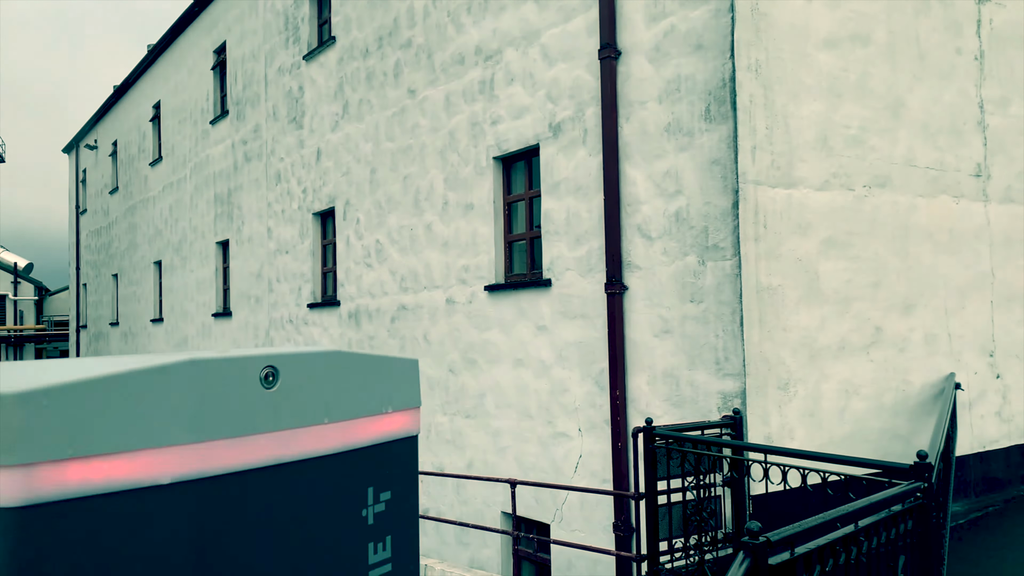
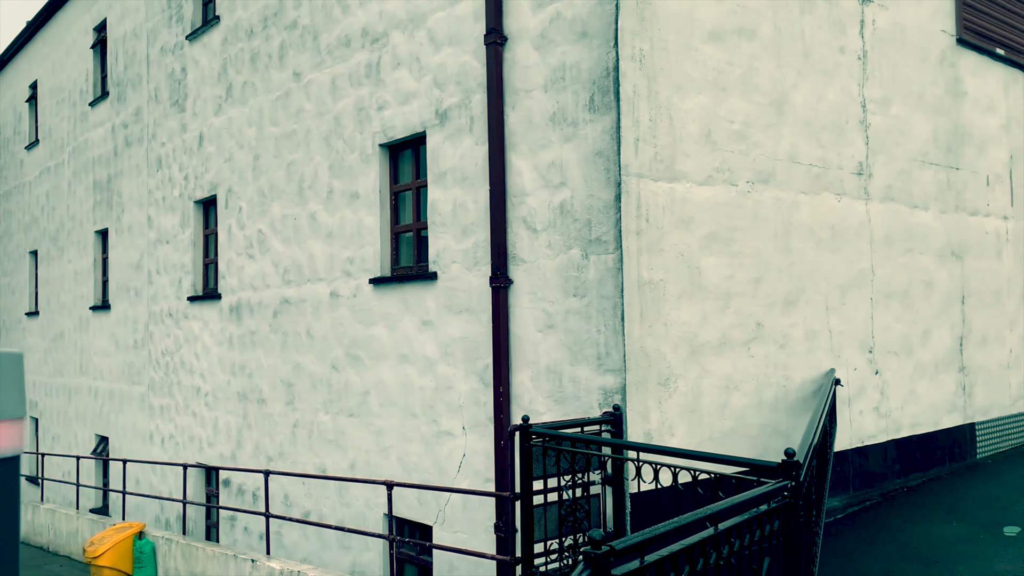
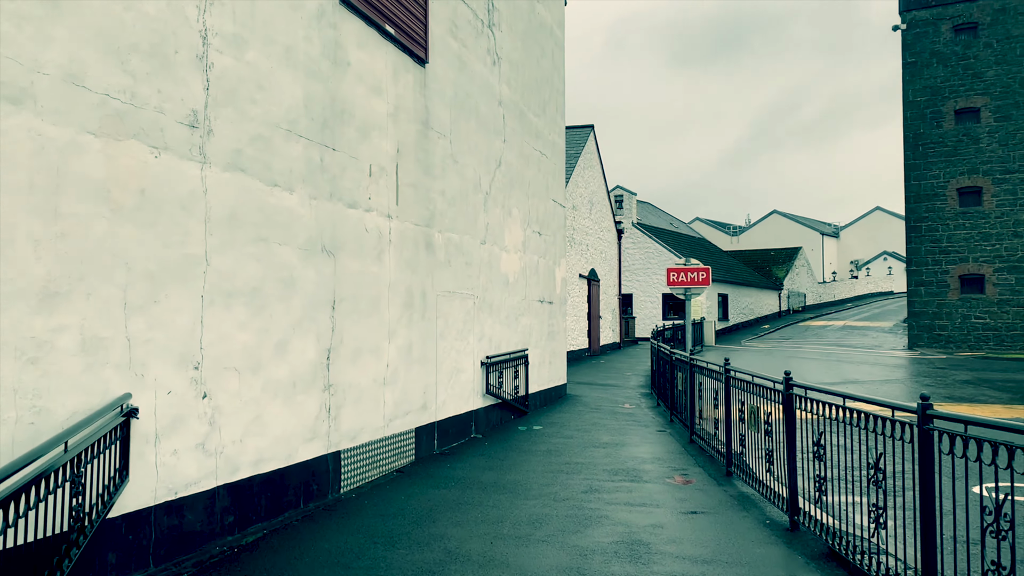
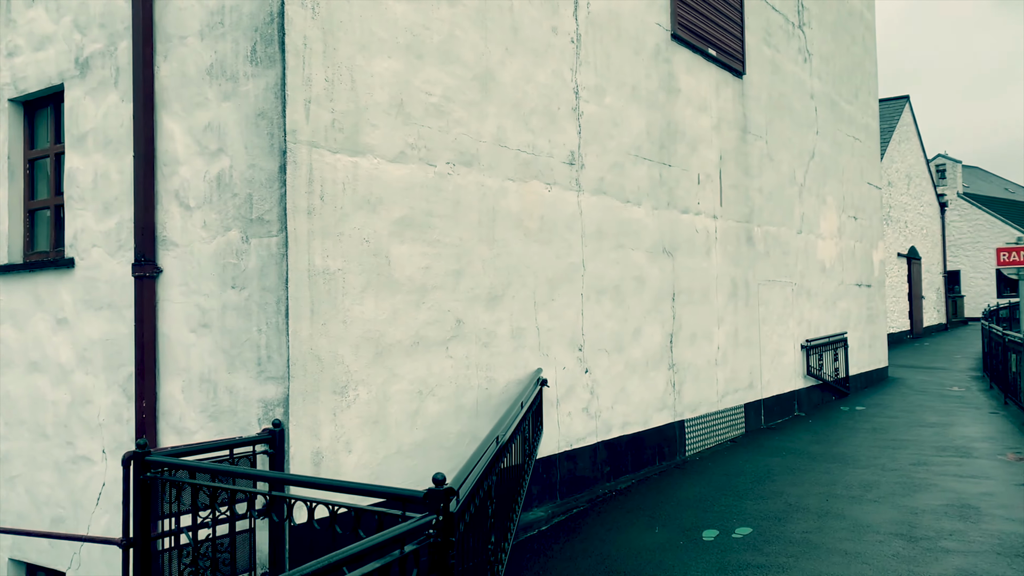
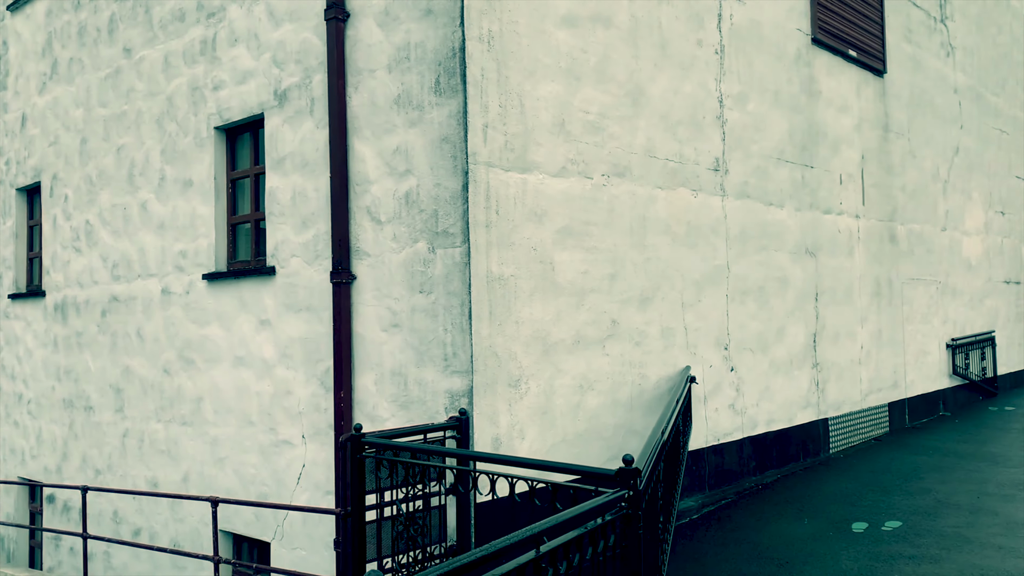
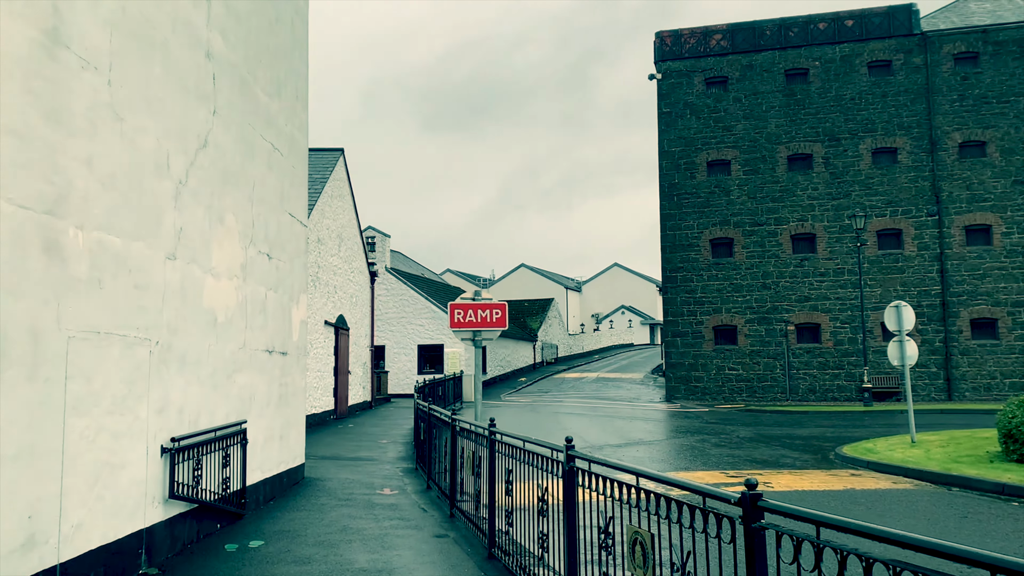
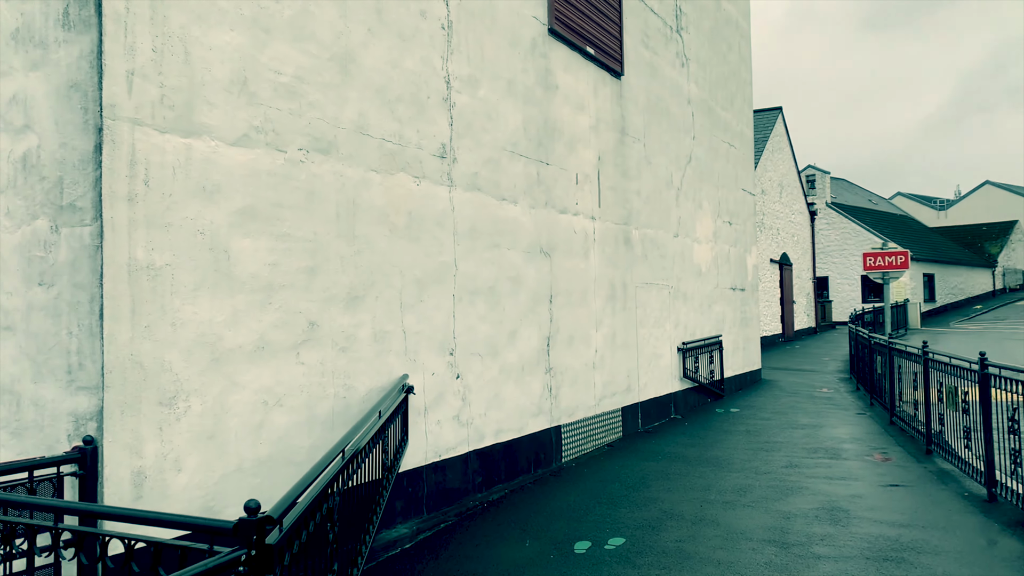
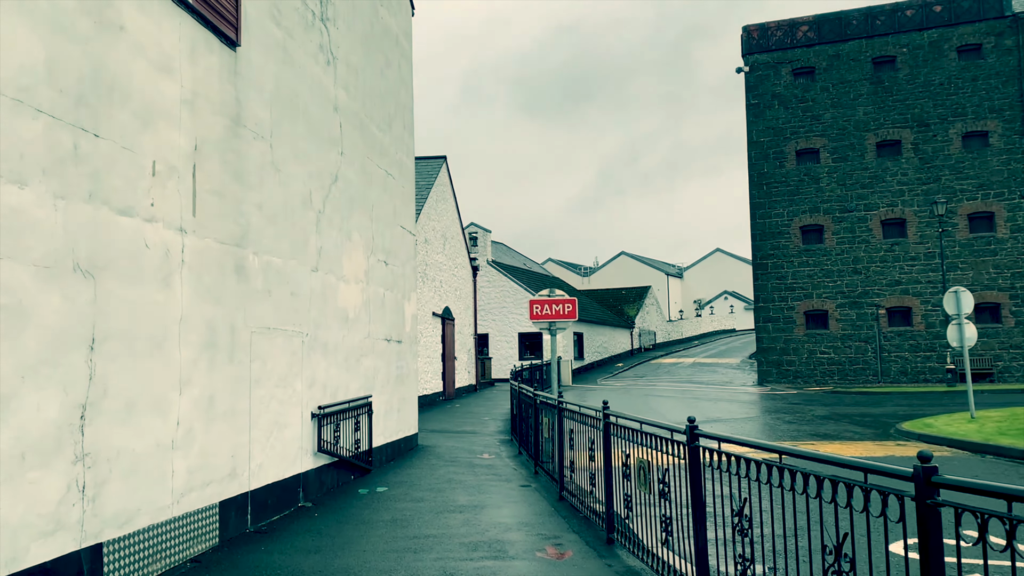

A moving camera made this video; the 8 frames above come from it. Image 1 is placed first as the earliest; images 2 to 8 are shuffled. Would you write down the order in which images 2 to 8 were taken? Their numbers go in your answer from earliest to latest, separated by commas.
2, 5, 4, 7, 3, 8, 6
